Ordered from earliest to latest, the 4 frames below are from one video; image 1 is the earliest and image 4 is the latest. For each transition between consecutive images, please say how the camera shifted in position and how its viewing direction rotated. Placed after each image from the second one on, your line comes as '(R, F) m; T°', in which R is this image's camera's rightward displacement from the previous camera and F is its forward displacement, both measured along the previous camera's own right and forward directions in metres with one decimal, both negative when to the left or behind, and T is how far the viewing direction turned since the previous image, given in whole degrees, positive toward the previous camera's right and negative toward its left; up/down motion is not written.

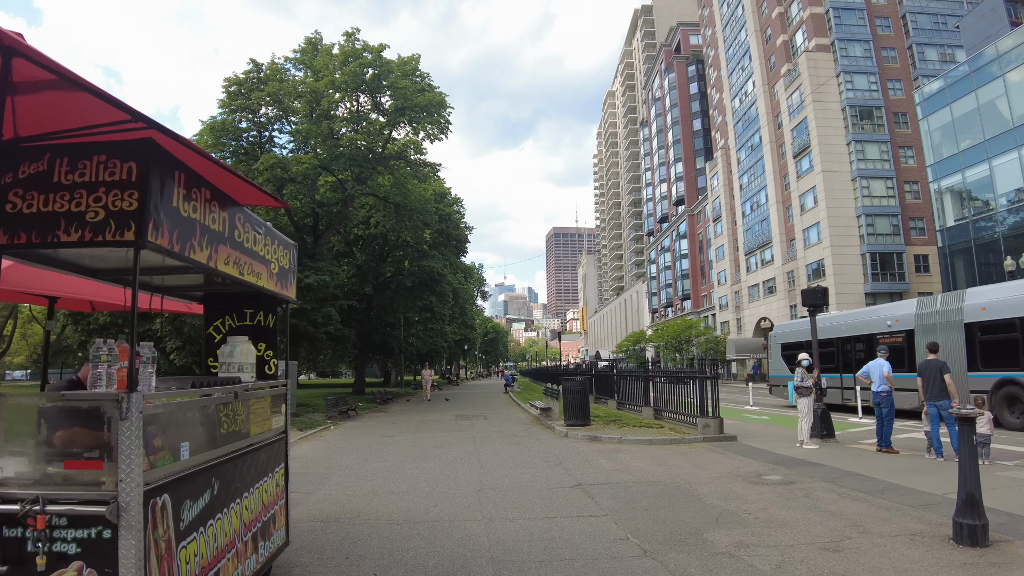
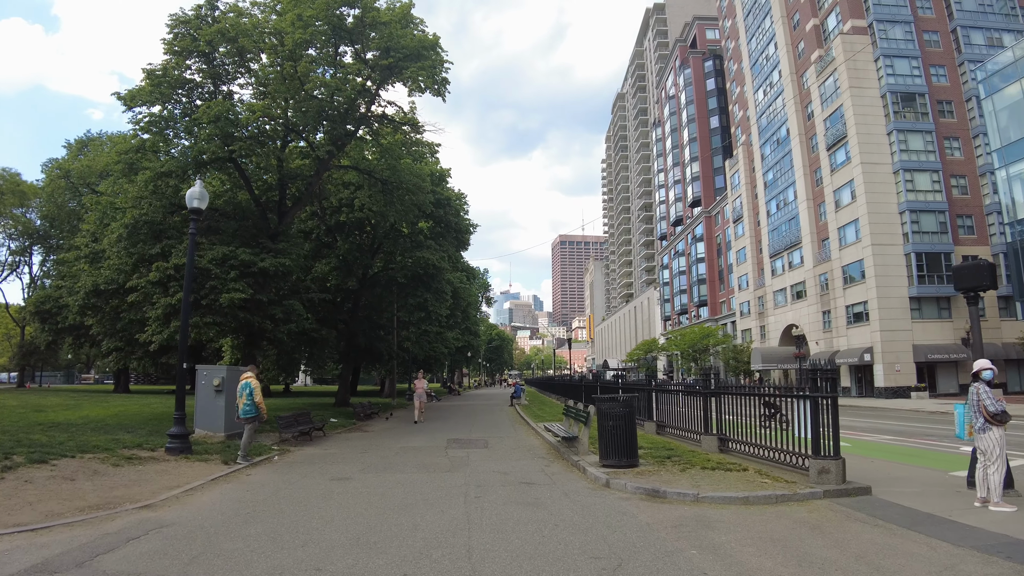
(-0.1, +4.4) m; -1°
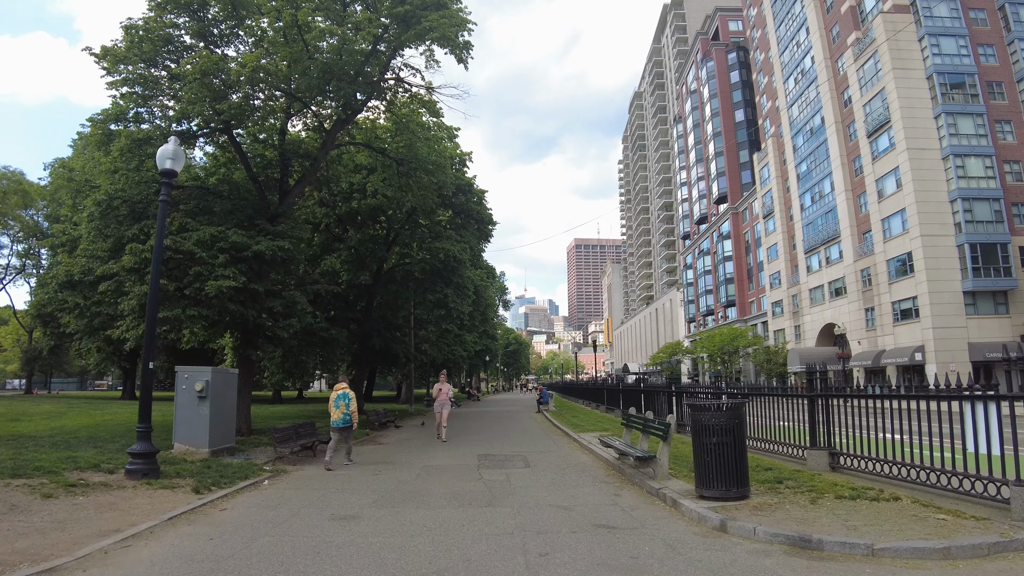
(-0.5, +2.5) m; -1°
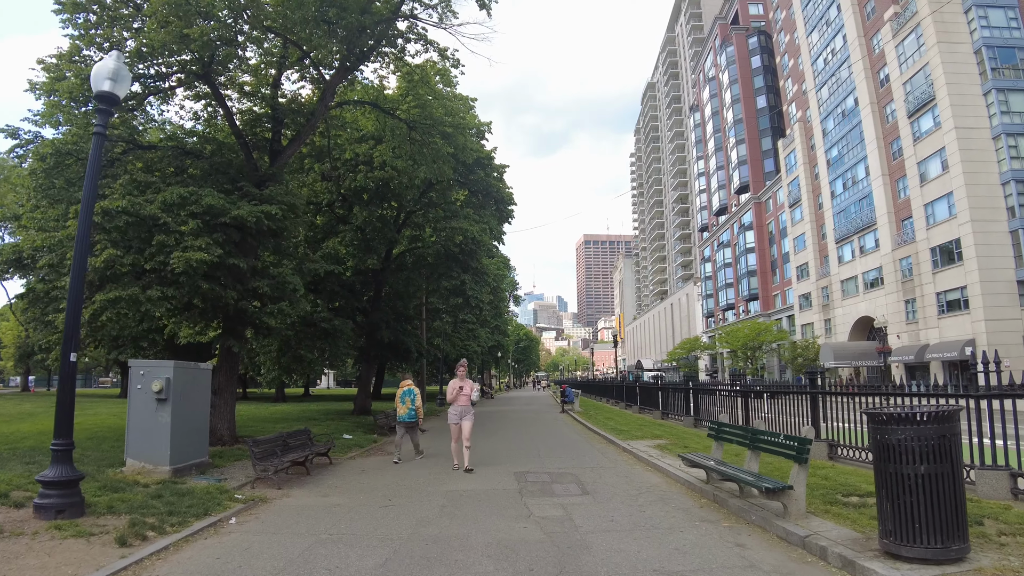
(-0.6, +2.6) m; -1°
